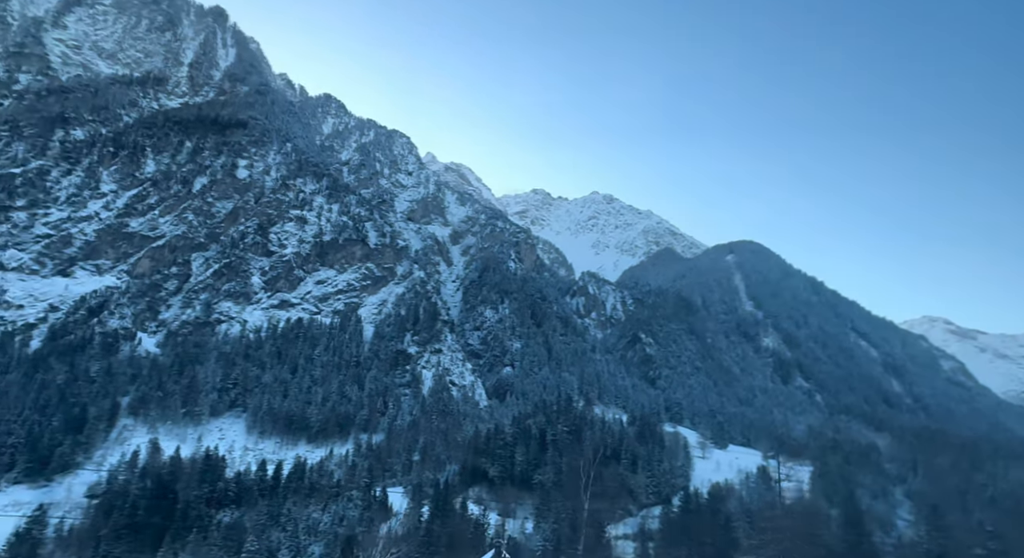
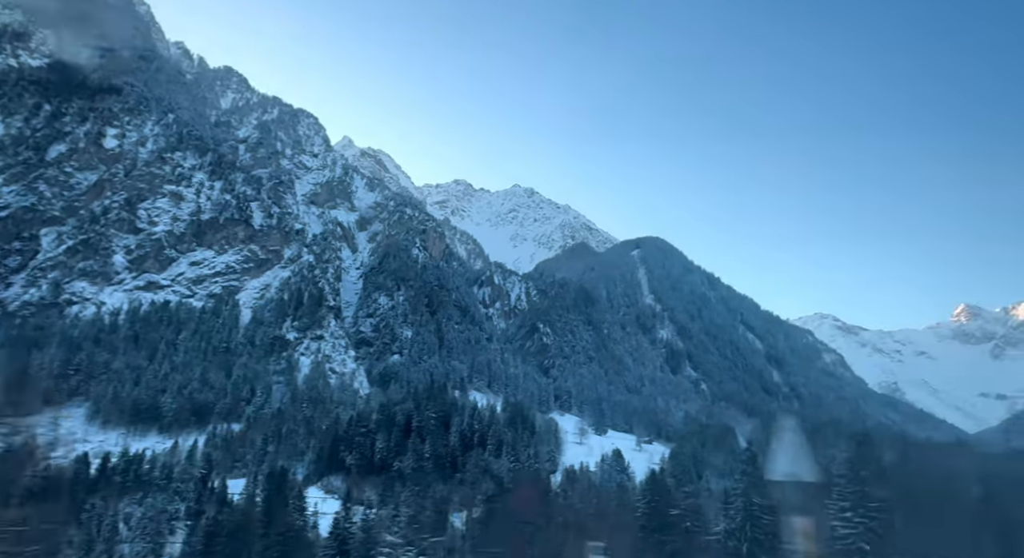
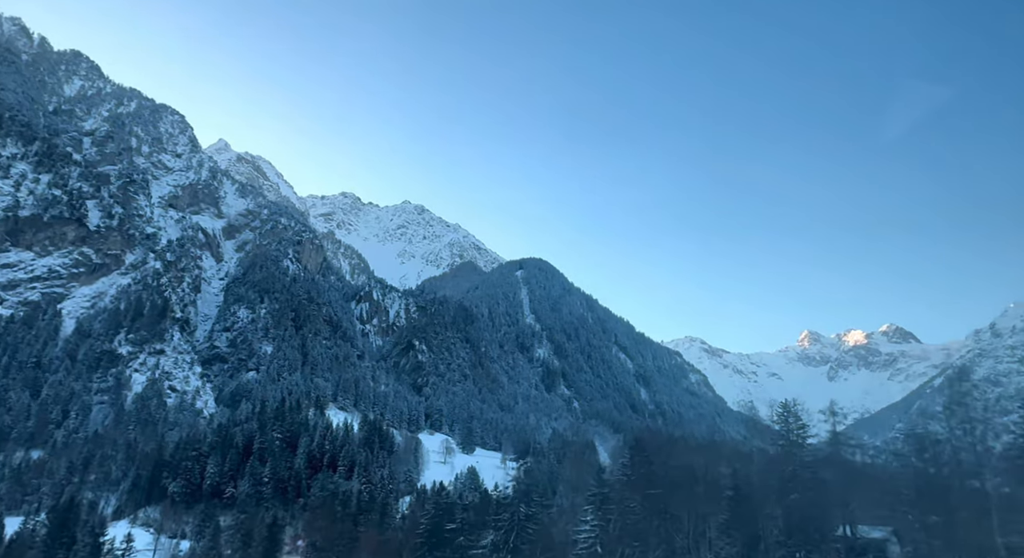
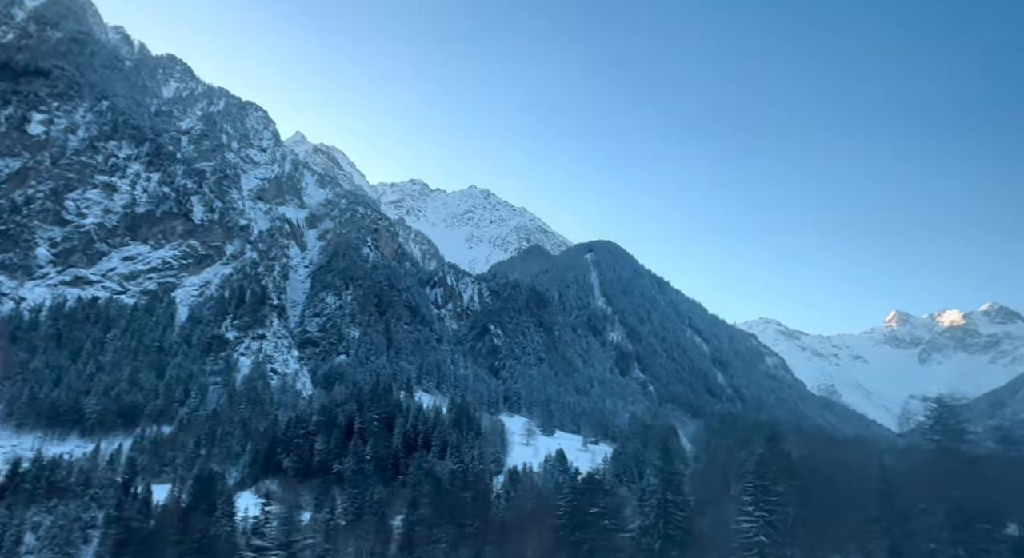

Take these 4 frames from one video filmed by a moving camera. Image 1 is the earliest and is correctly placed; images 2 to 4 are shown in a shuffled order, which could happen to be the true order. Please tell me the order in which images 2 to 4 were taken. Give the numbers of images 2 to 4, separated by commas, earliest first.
2, 4, 3
